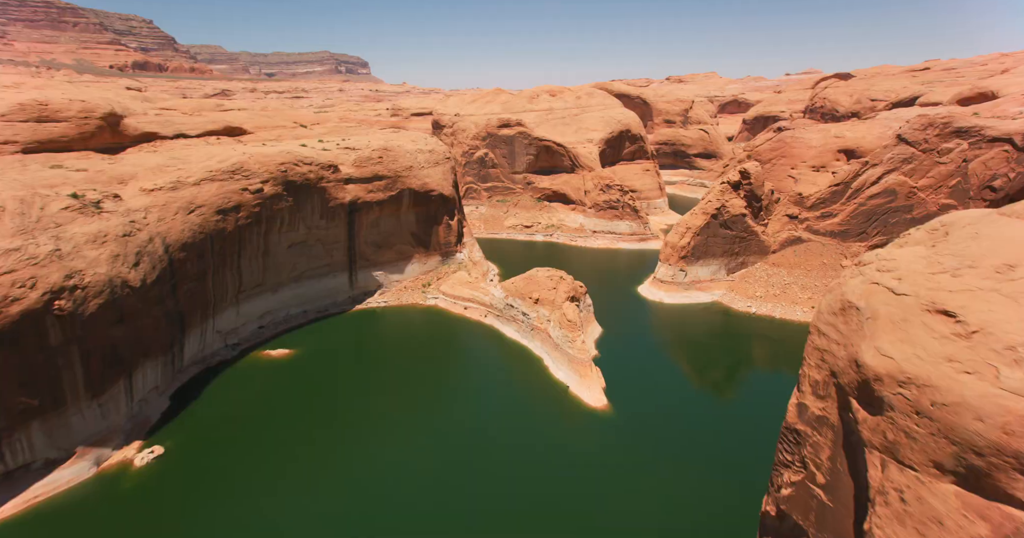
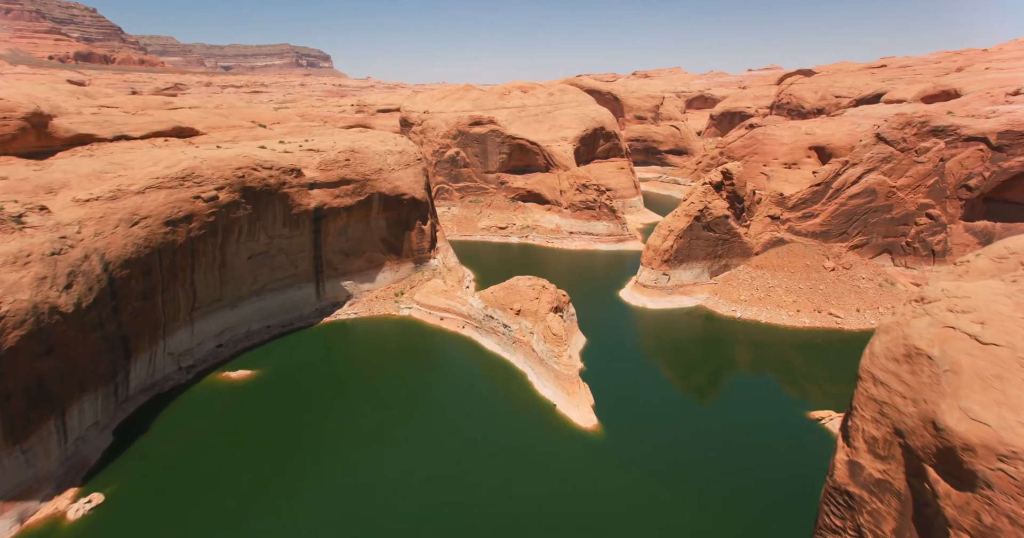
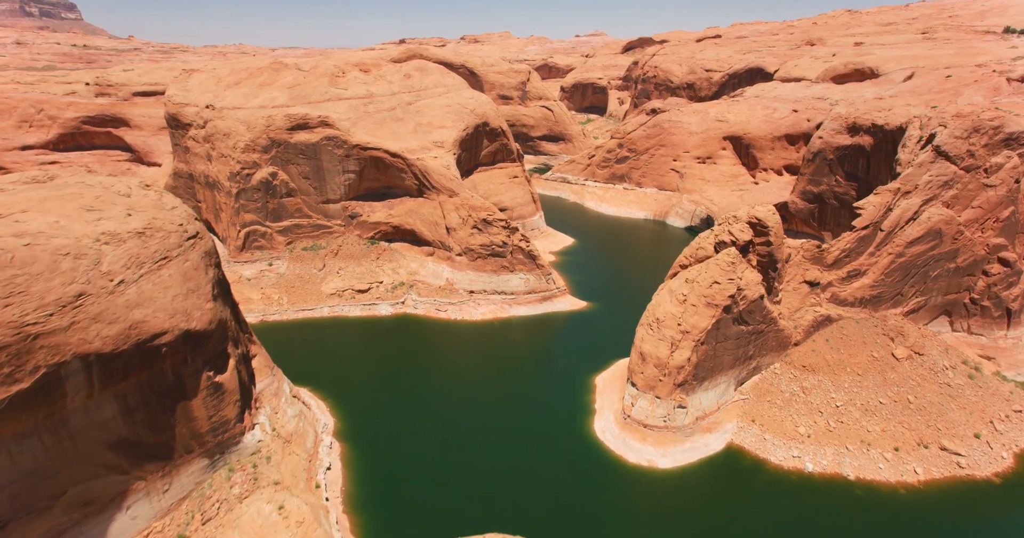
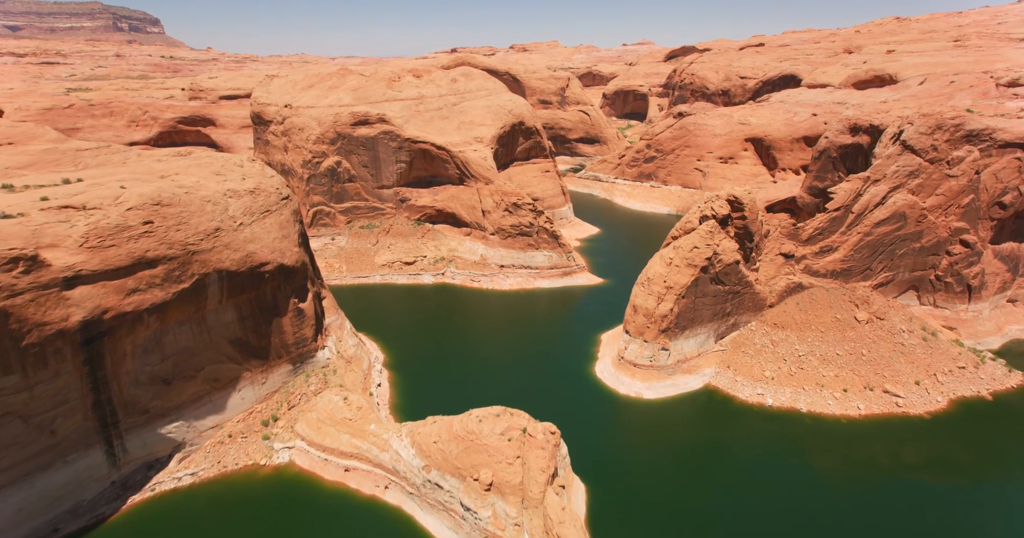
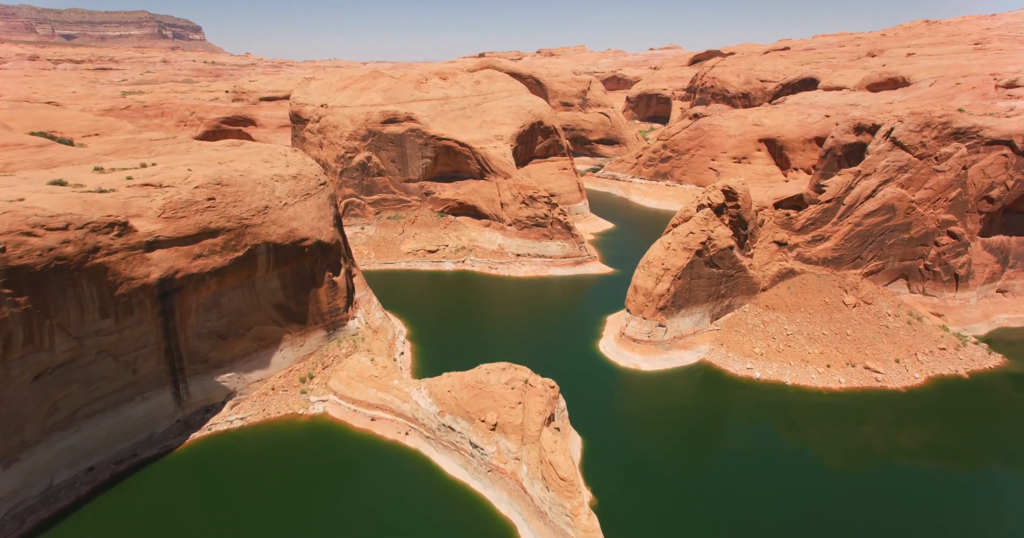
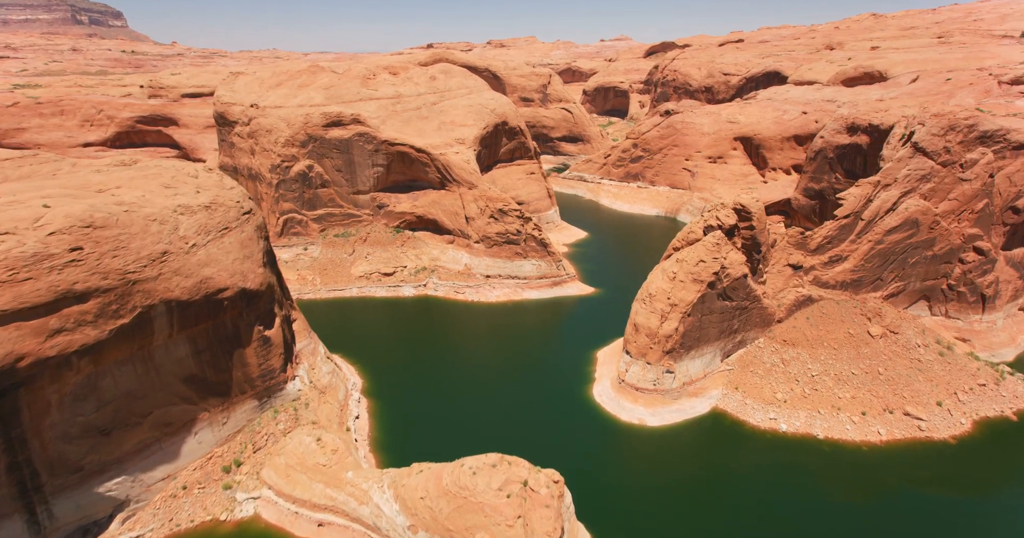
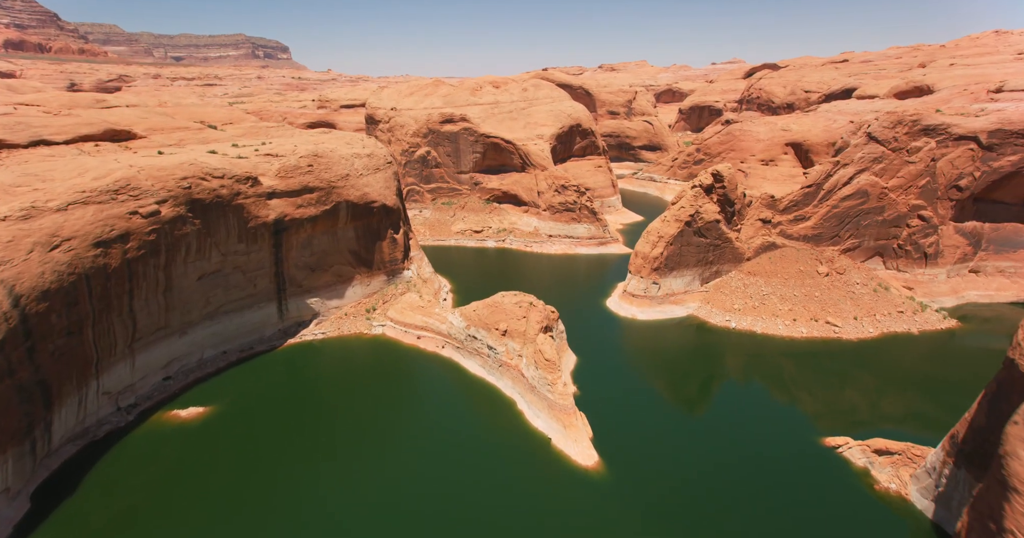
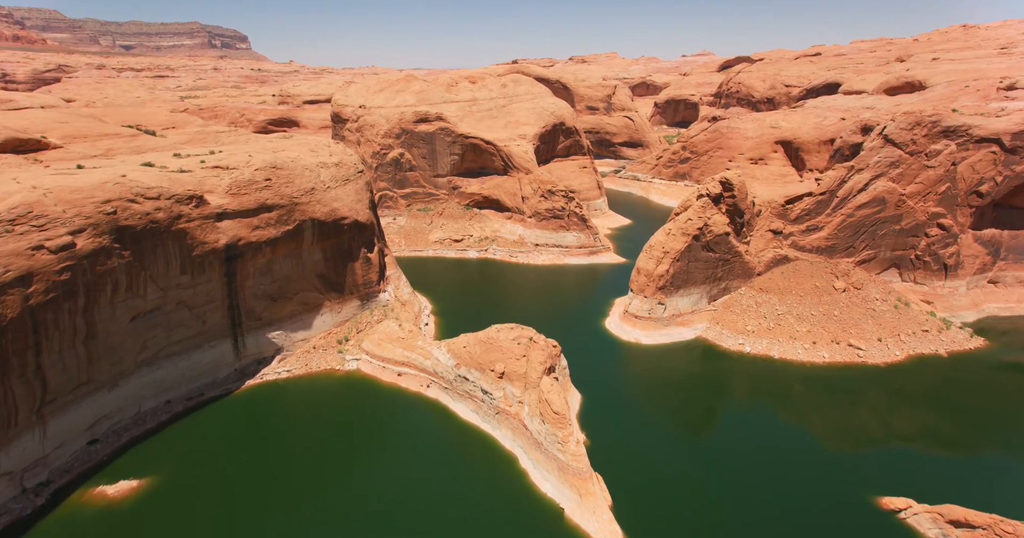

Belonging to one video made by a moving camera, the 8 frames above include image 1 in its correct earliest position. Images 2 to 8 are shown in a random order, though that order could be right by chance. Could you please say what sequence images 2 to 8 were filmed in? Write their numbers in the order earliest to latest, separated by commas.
2, 7, 8, 5, 4, 6, 3
